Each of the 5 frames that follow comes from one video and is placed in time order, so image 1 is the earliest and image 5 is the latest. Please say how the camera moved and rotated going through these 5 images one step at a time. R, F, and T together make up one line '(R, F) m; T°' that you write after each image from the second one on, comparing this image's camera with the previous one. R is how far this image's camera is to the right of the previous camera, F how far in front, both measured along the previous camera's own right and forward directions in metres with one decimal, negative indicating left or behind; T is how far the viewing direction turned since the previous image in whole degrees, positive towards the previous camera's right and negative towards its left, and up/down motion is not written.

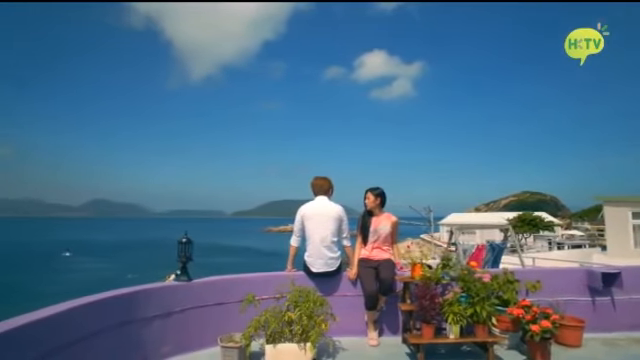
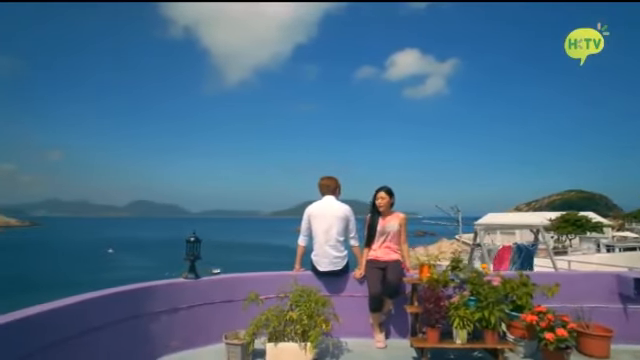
(+0.5, 0.0) m; -7°
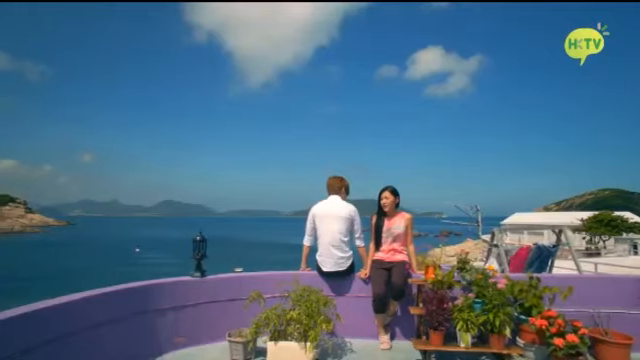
(+0.3, 0.0) m; -5°
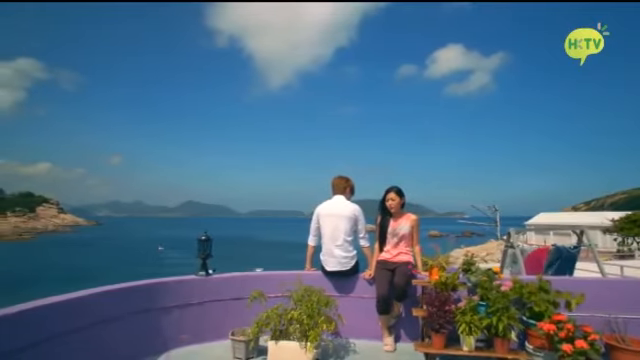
(+0.3, 0.0) m; -4°
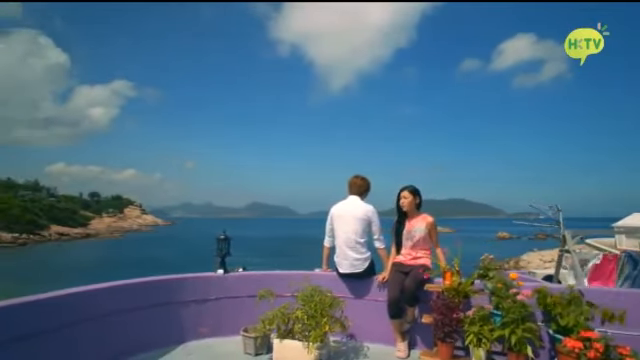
(+0.9, +0.2) m; -13°
